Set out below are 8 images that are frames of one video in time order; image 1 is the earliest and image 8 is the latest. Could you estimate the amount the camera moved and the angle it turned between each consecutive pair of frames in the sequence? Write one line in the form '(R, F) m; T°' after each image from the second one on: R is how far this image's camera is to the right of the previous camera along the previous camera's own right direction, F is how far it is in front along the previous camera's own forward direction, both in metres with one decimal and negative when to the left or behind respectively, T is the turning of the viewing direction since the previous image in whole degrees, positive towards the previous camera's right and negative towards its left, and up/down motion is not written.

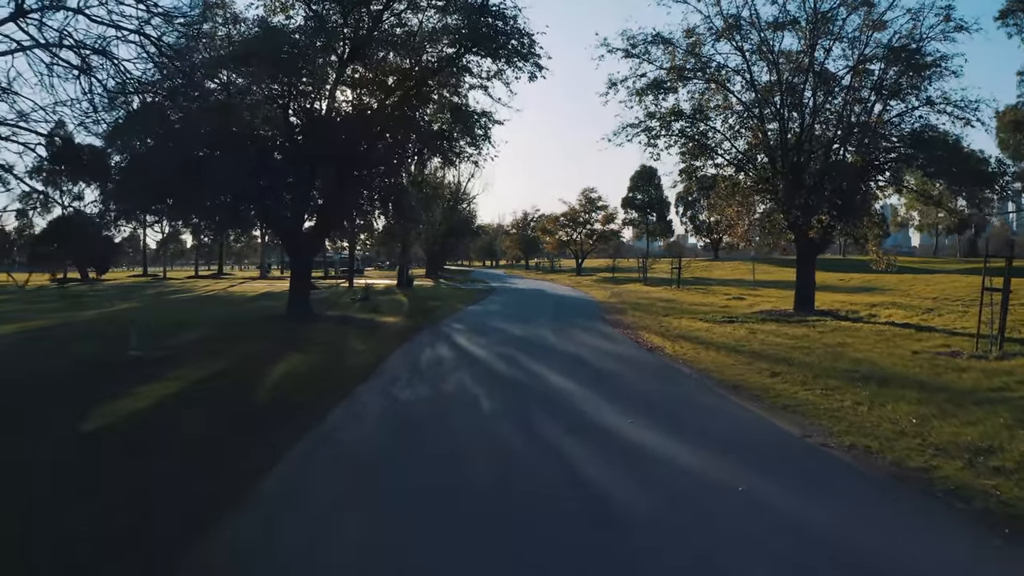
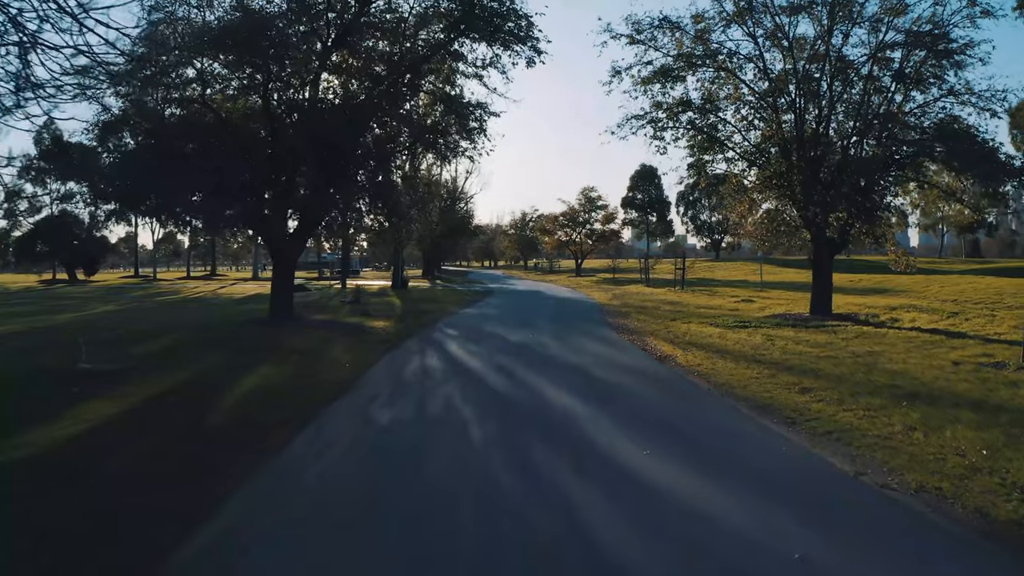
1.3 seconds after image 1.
(0.0, +1.4) m; 0°
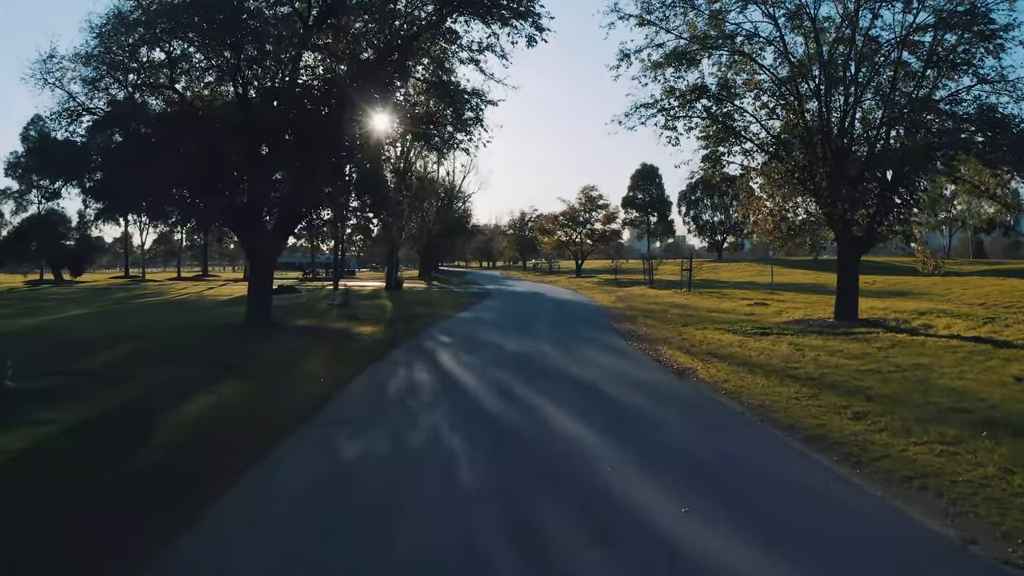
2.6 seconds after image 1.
(0.0, +1.6) m; 0°
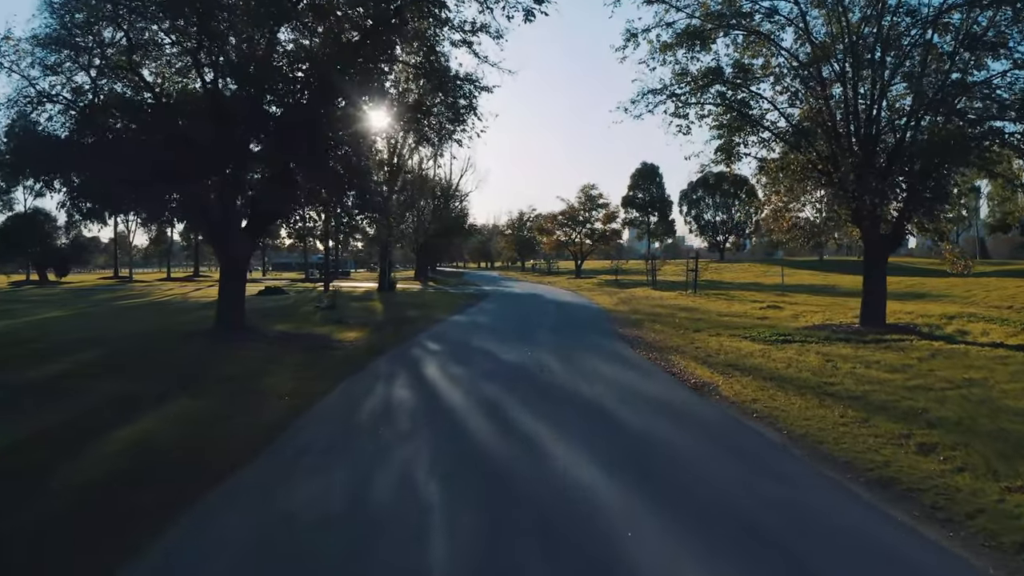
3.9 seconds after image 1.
(+0.1, +1.6) m; 0°
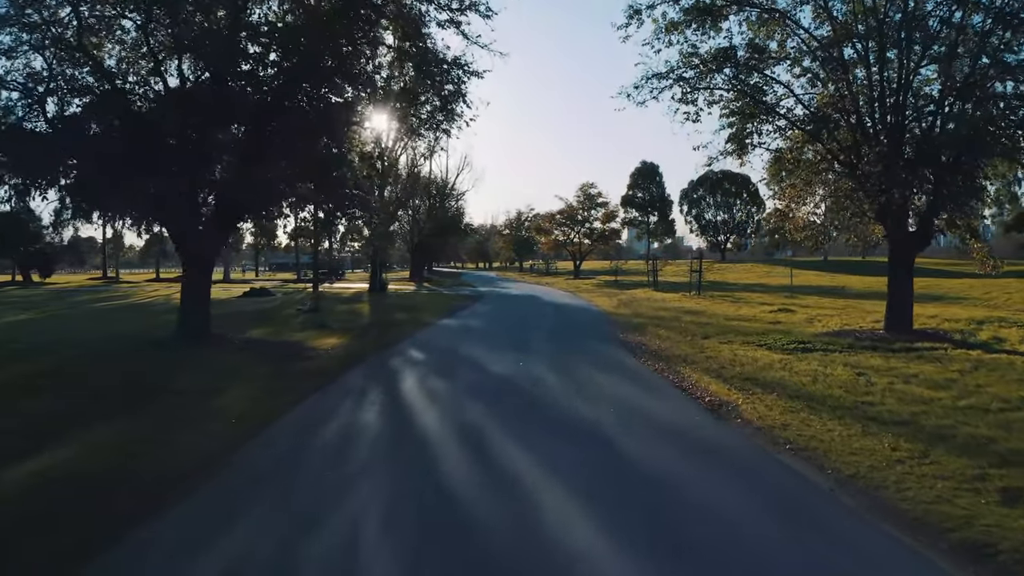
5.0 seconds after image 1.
(+0.1, +1.5) m; 0°
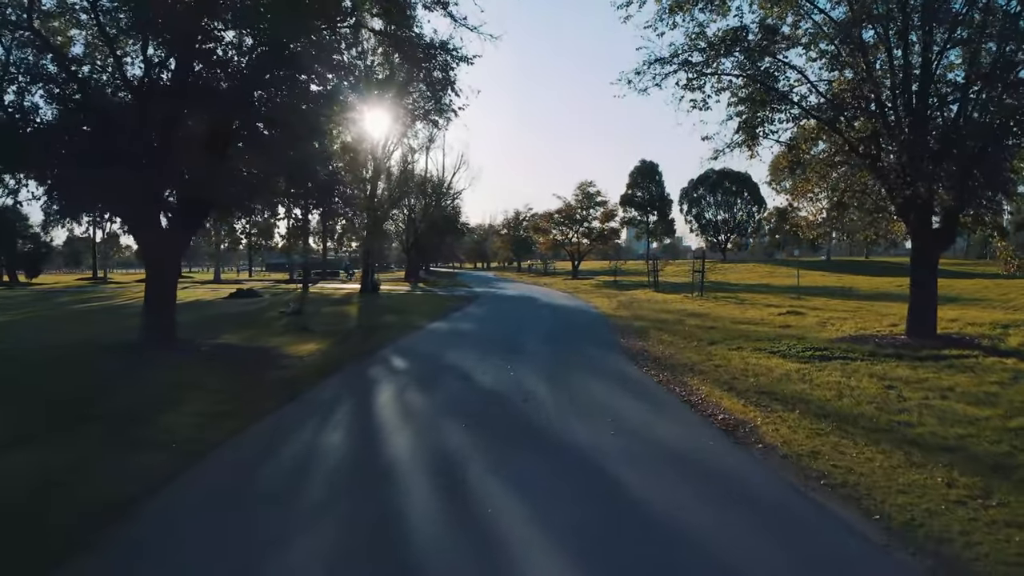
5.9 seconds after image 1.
(+0.1, +1.2) m; 0°
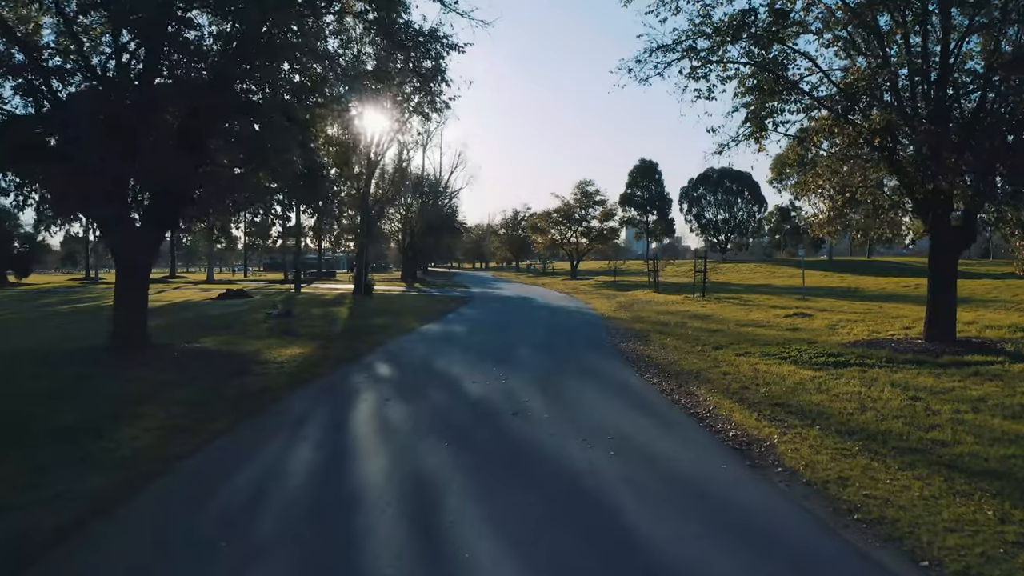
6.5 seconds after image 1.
(+0.1, +0.8) m; 0°
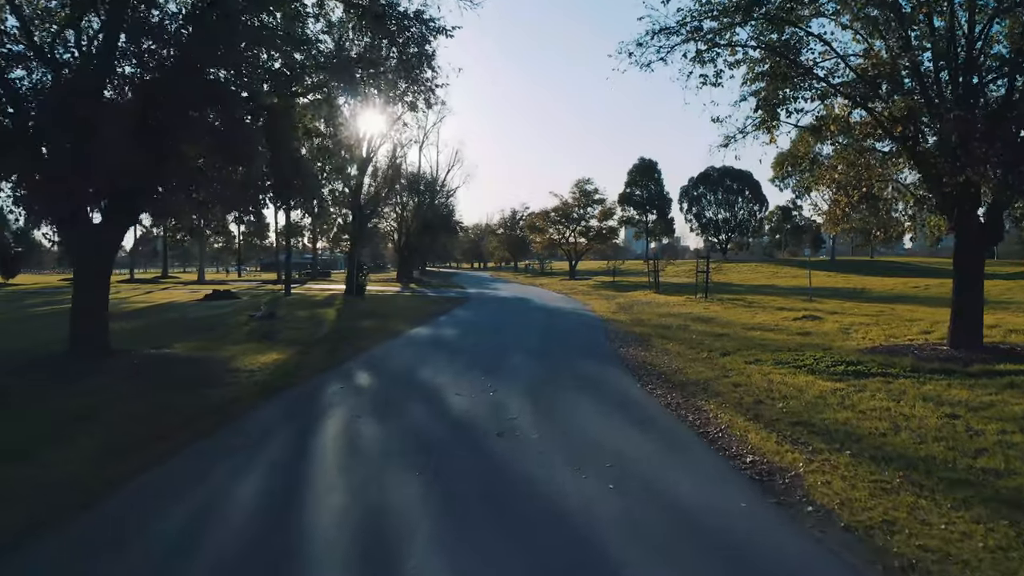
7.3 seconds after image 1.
(+0.1, +1.0) m; 0°
